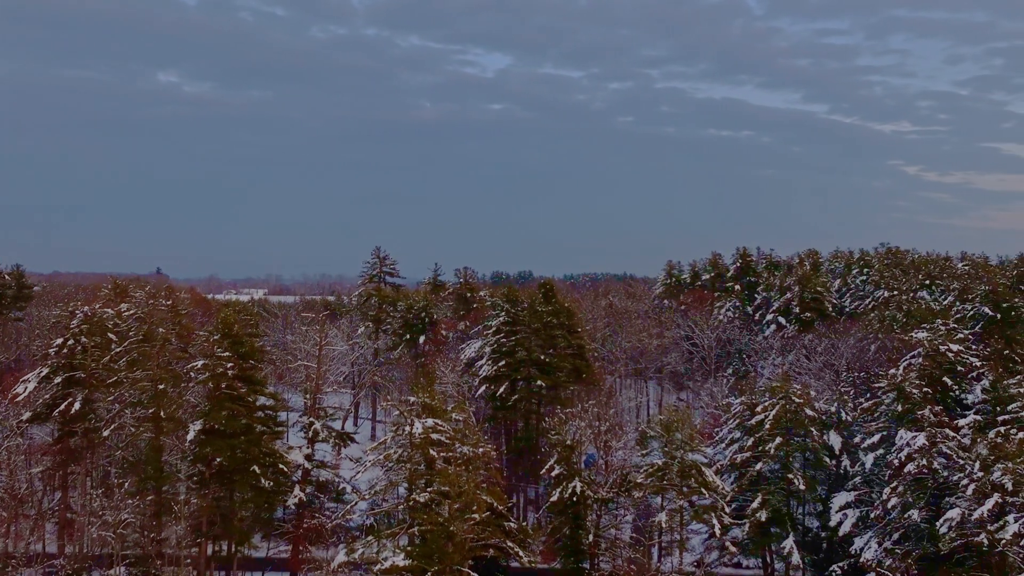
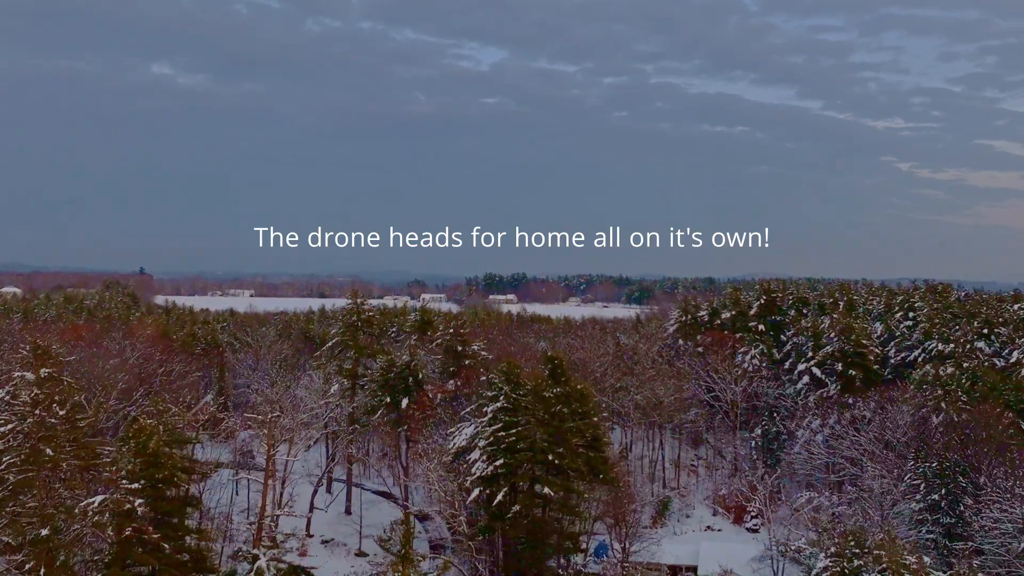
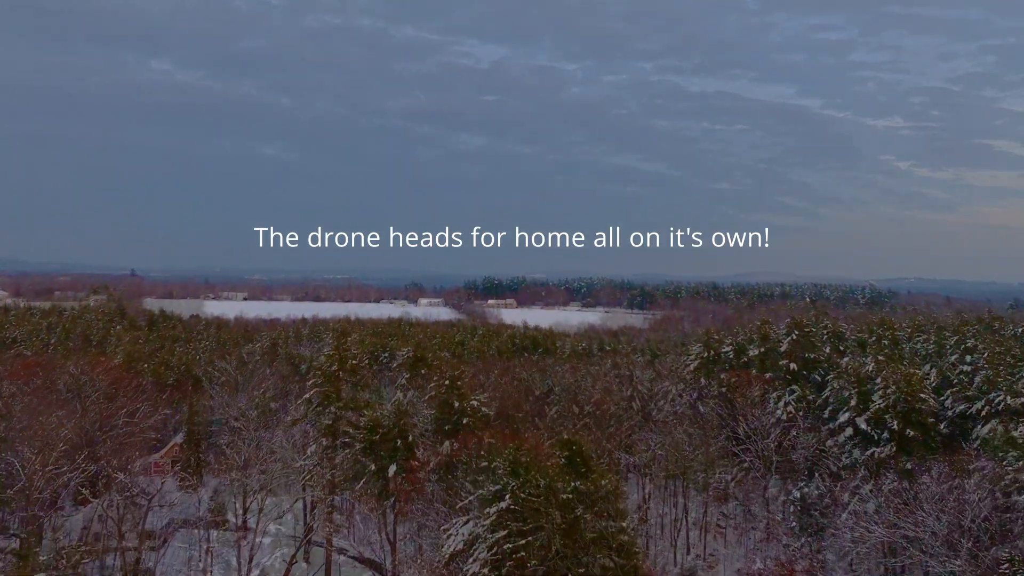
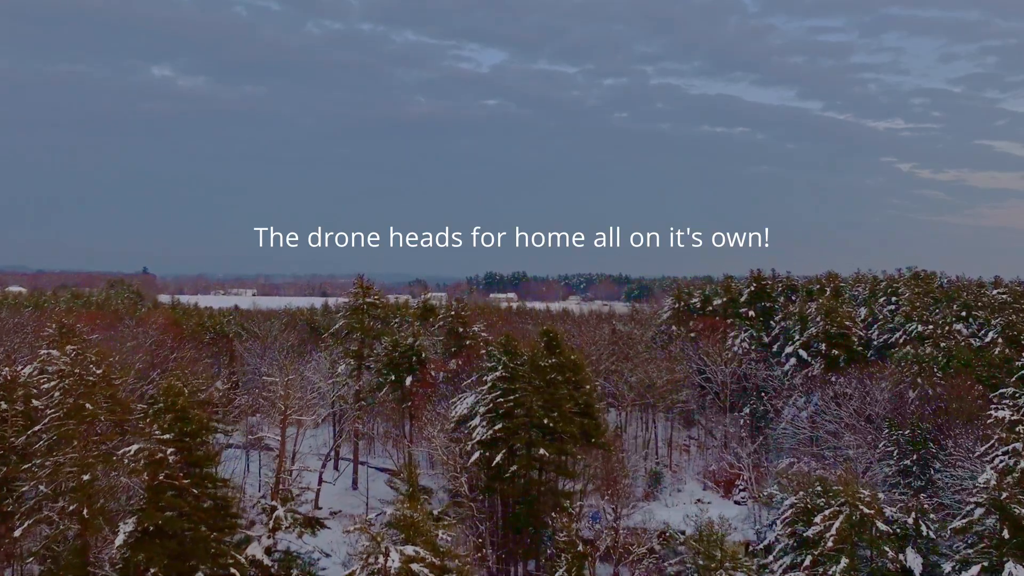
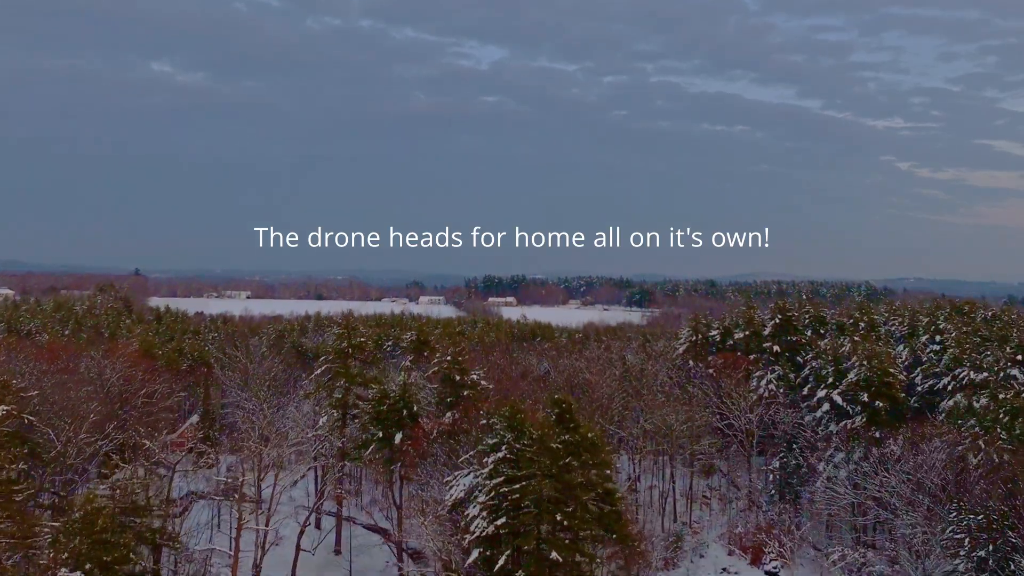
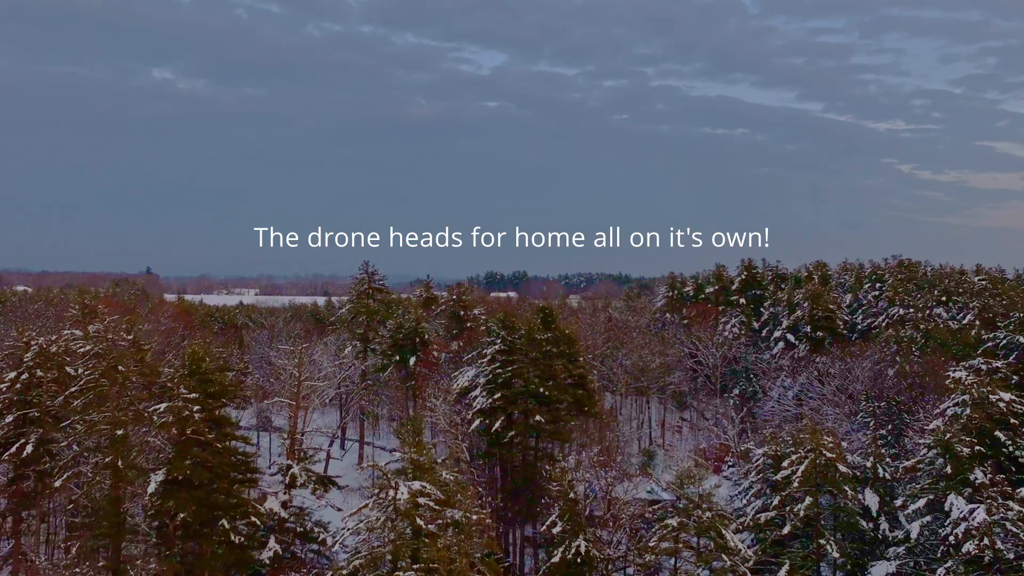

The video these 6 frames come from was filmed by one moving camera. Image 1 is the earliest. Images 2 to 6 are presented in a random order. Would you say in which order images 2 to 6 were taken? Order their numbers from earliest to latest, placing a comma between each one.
6, 4, 2, 5, 3
